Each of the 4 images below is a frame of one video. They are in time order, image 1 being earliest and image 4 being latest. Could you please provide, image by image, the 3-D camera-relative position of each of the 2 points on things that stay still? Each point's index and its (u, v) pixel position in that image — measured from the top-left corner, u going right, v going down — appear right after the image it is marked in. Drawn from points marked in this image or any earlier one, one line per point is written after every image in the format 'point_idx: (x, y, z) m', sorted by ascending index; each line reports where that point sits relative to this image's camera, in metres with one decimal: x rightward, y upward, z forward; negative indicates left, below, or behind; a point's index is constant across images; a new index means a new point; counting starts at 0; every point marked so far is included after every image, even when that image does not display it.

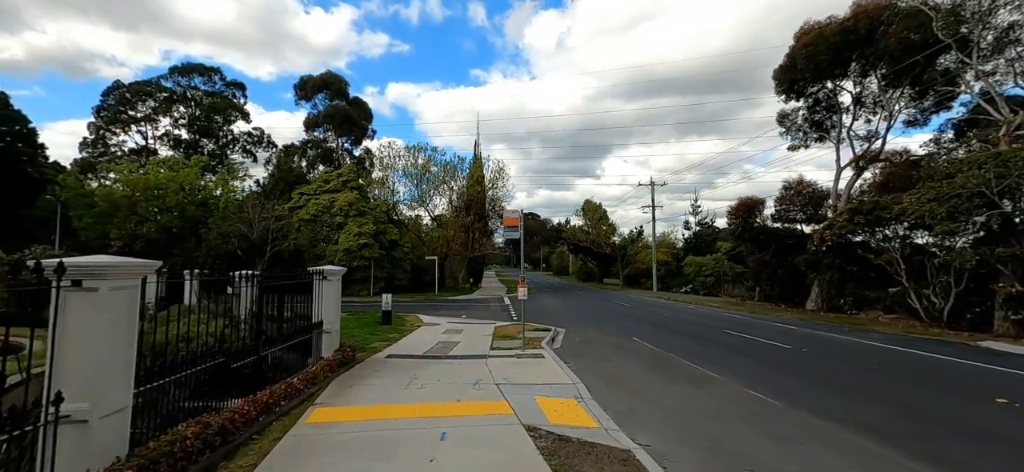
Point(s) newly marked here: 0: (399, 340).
0: (-3.0, -2.7, +12.1) m
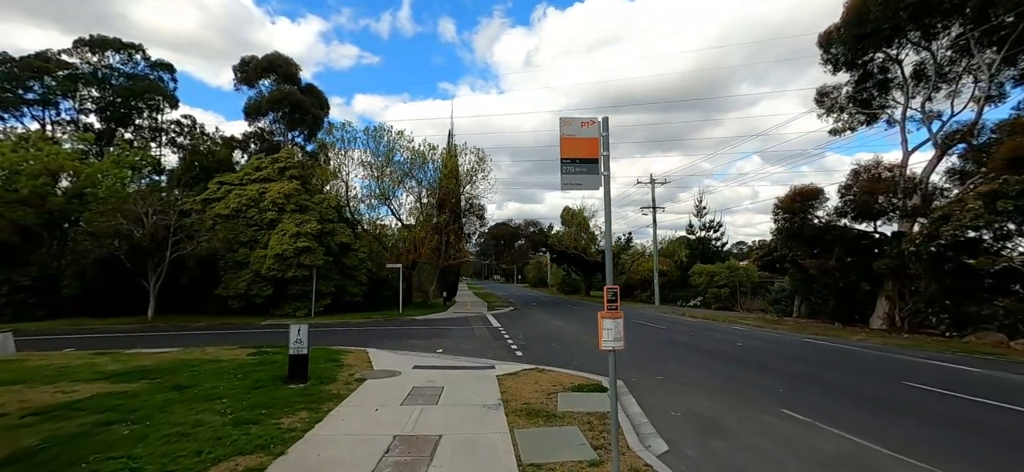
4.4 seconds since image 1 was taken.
0: (-2.4, -2.3, +5.2) m
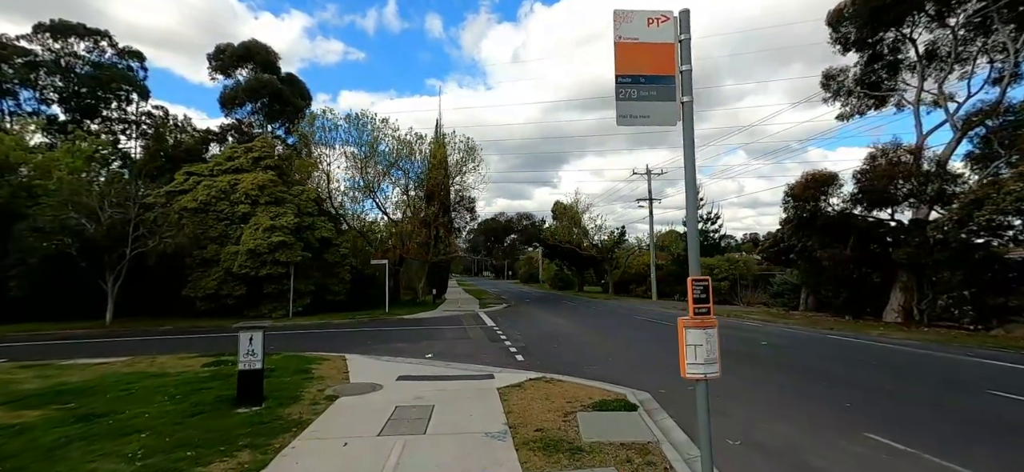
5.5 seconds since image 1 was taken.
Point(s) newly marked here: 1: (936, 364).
0: (-2.2, -2.1, +3.7) m
1: (+11.4, -3.4, +12.4) m
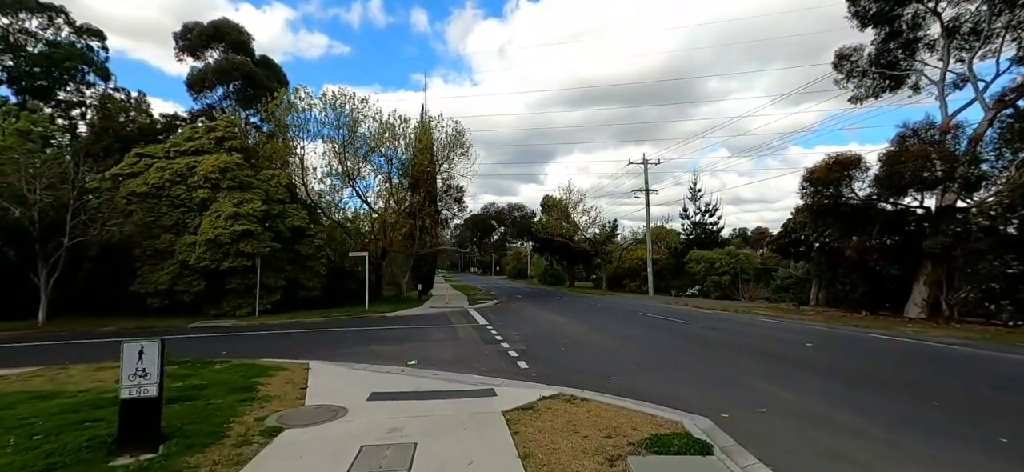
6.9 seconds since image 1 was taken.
0: (-2.0, -1.8, +1.6) m
1: (+11.4, -3.0, +10.8) m
